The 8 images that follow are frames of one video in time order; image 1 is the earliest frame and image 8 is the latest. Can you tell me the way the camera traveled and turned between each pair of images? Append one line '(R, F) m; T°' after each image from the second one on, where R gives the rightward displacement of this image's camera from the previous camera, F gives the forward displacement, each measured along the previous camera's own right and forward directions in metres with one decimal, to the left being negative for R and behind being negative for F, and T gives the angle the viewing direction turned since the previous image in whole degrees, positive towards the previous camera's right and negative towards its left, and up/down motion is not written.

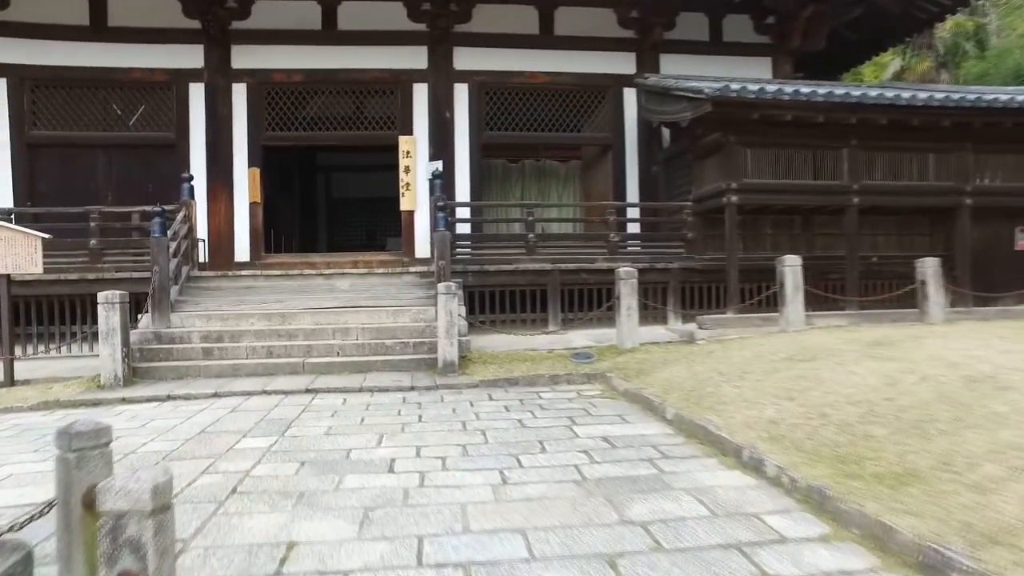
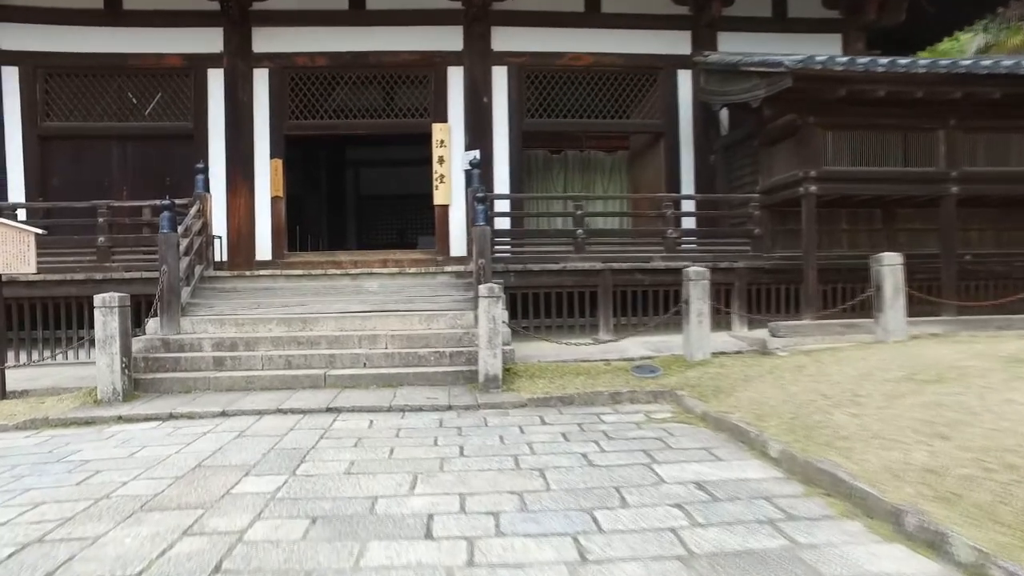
(-0.2, +0.8) m; -2°
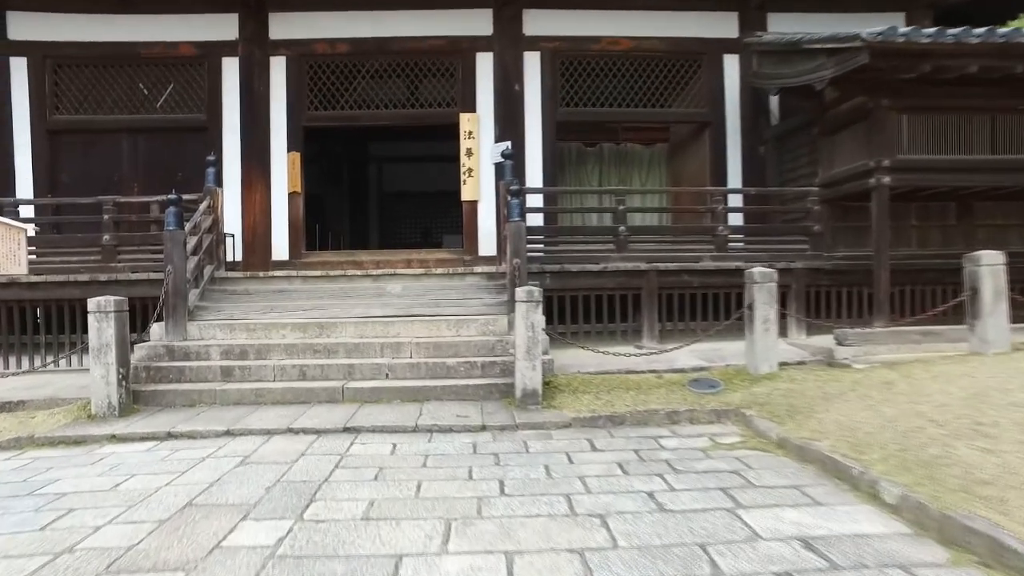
(-0.1, +0.6) m; -2°
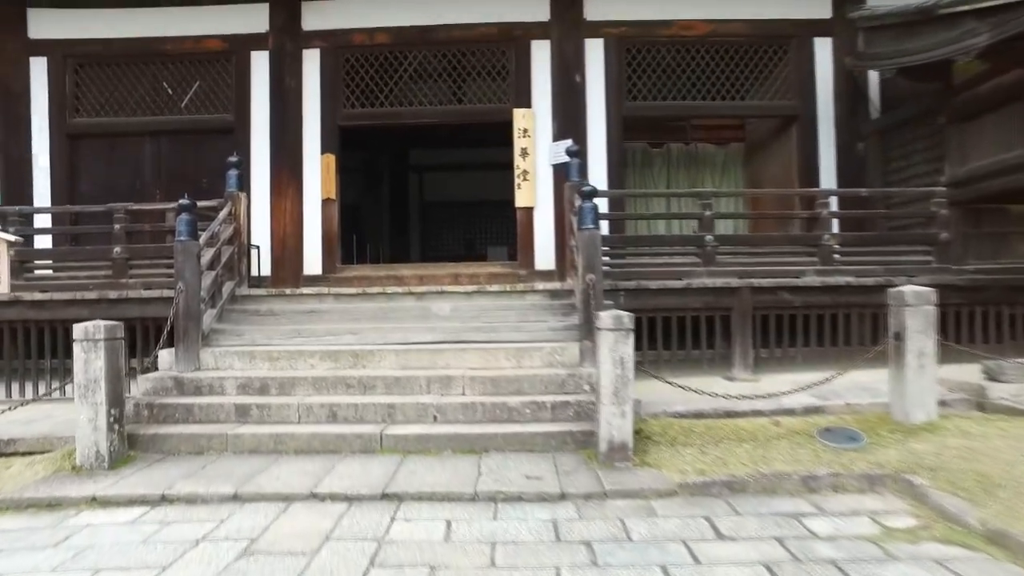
(-0.2, +0.9) m; -3°
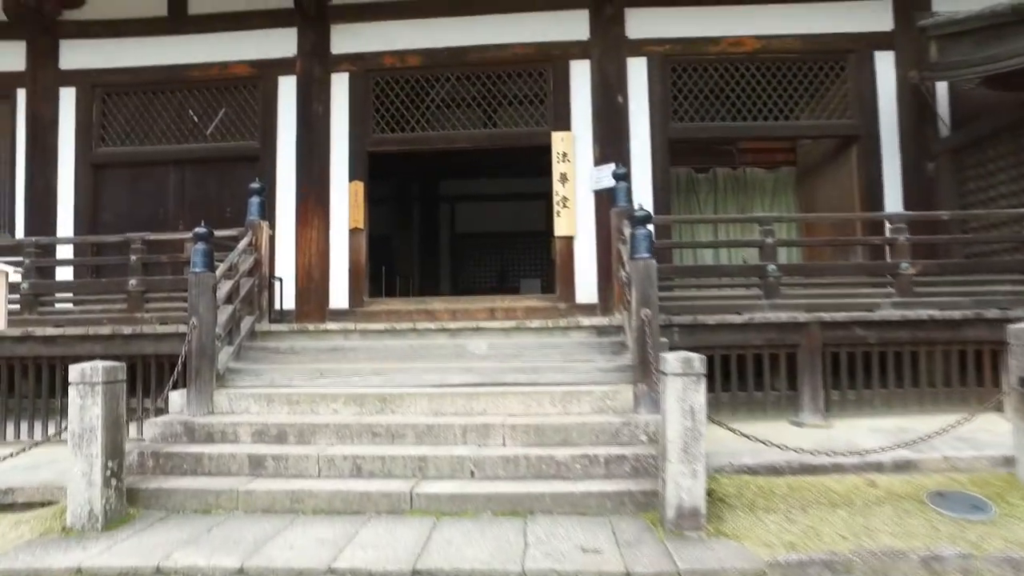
(-0.1, +0.5) m; -2°
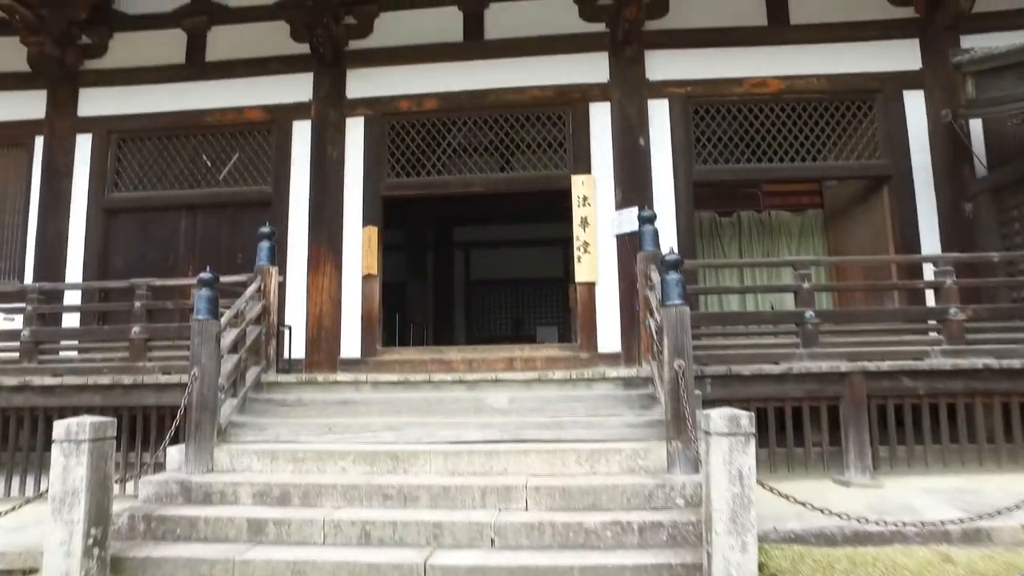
(0.0, +0.3) m; -1°
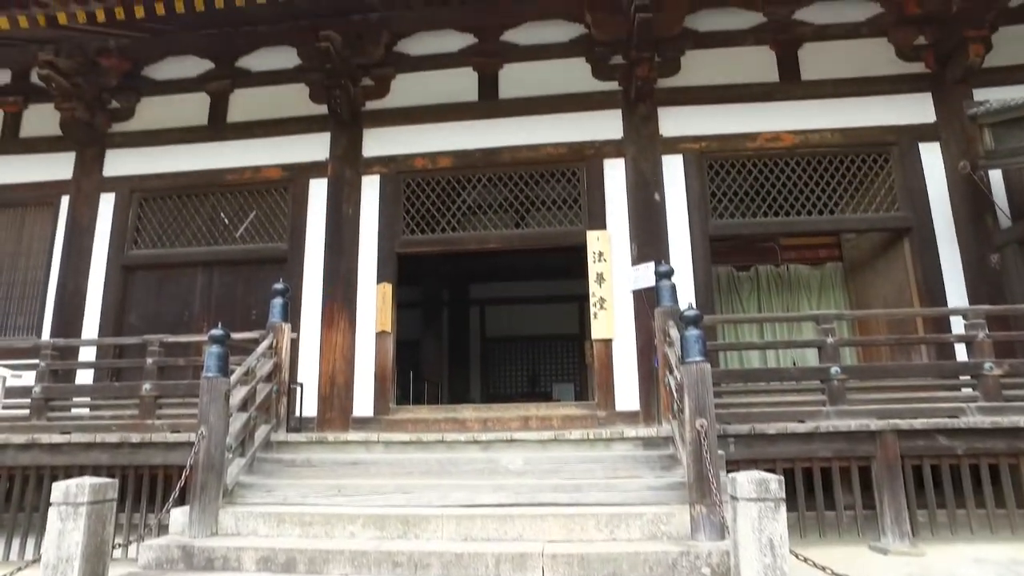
(0.0, +0.1) m; -1°
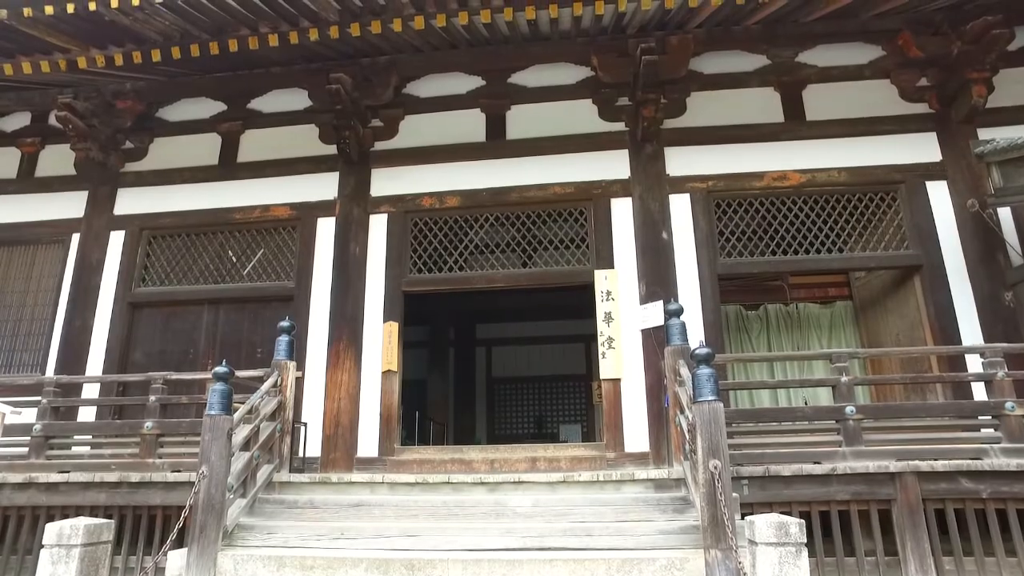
(0.0, 0.0) m; -1°
